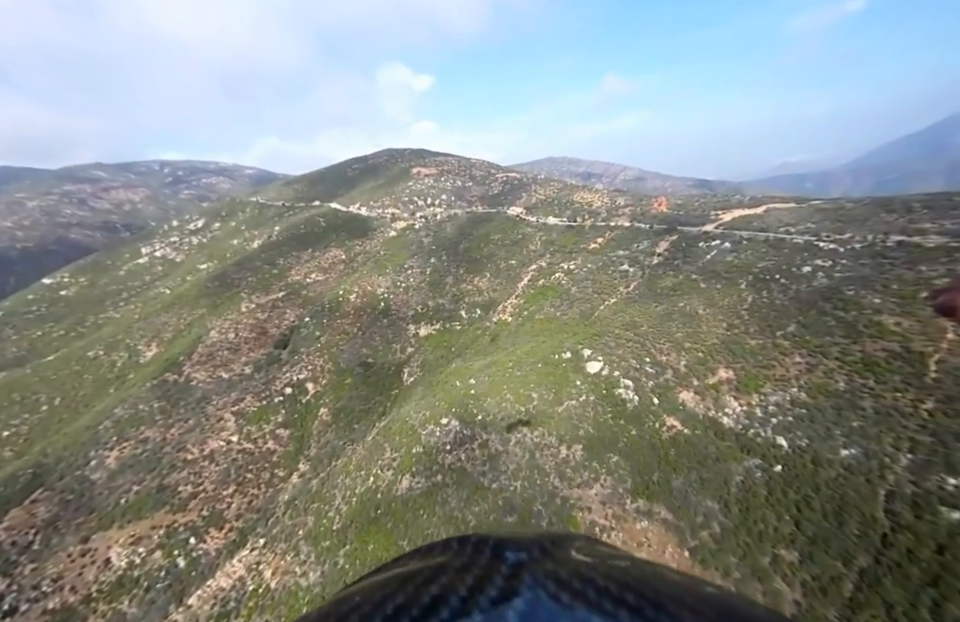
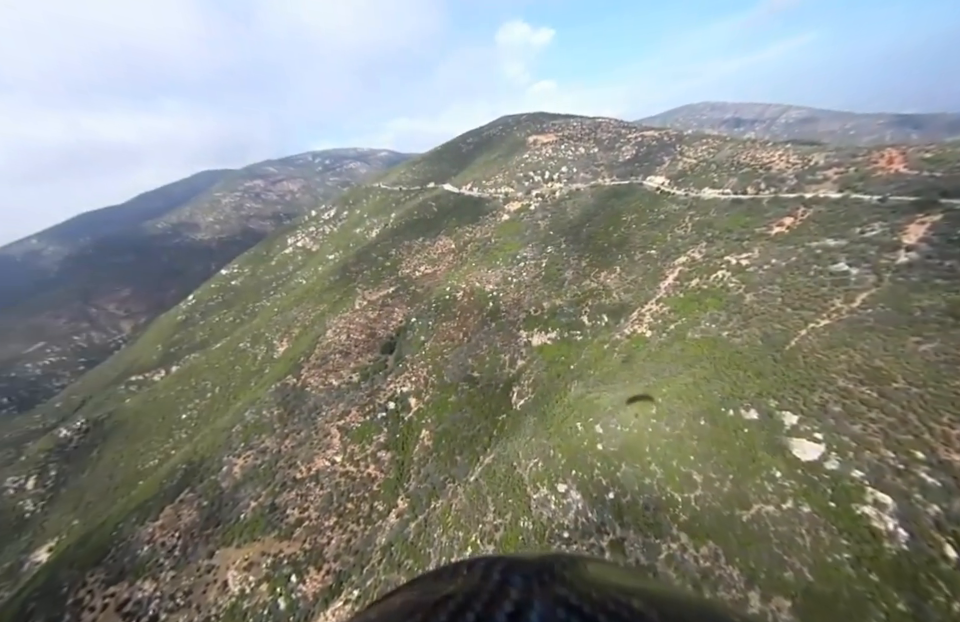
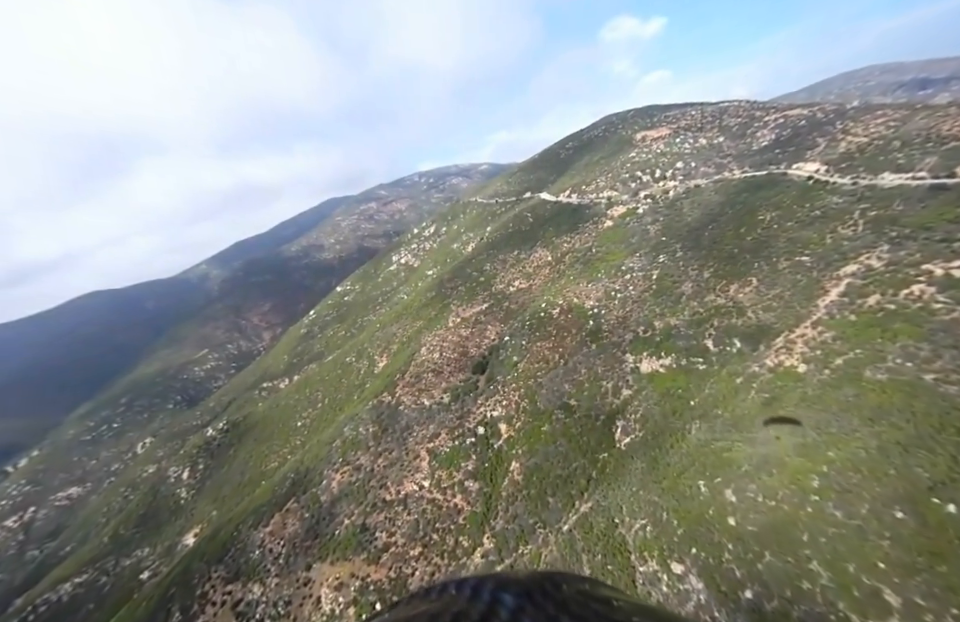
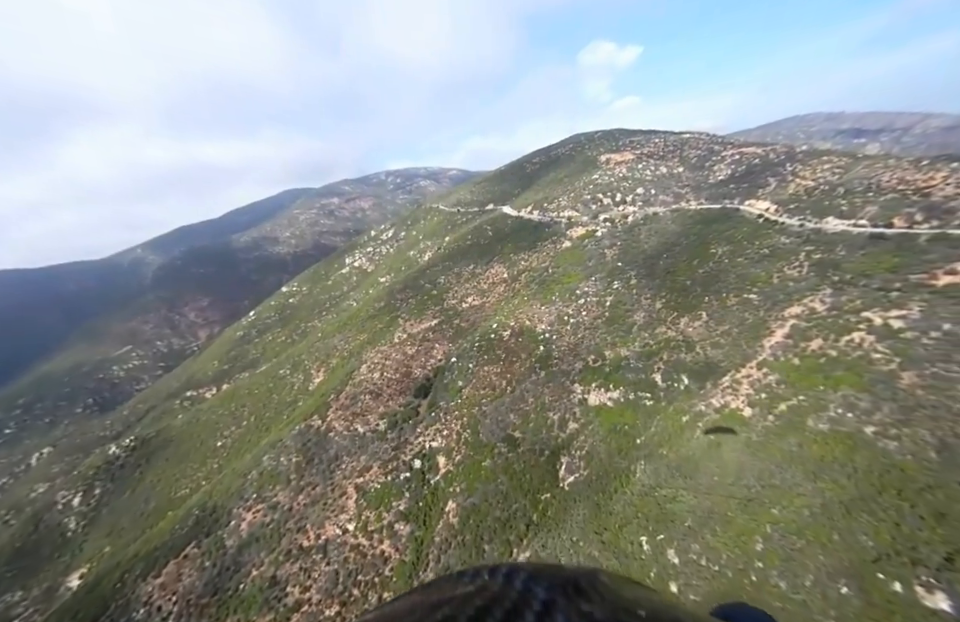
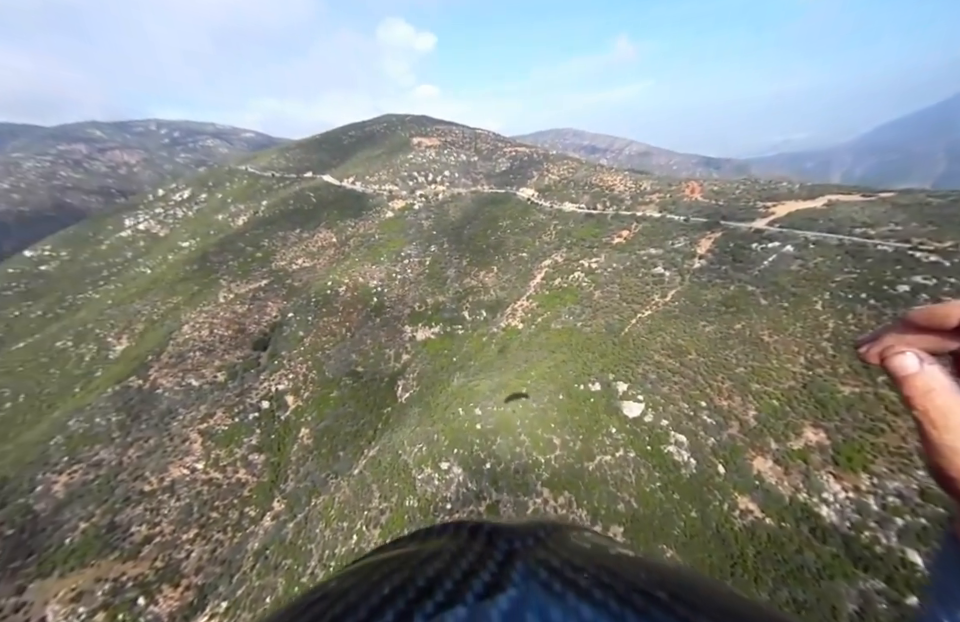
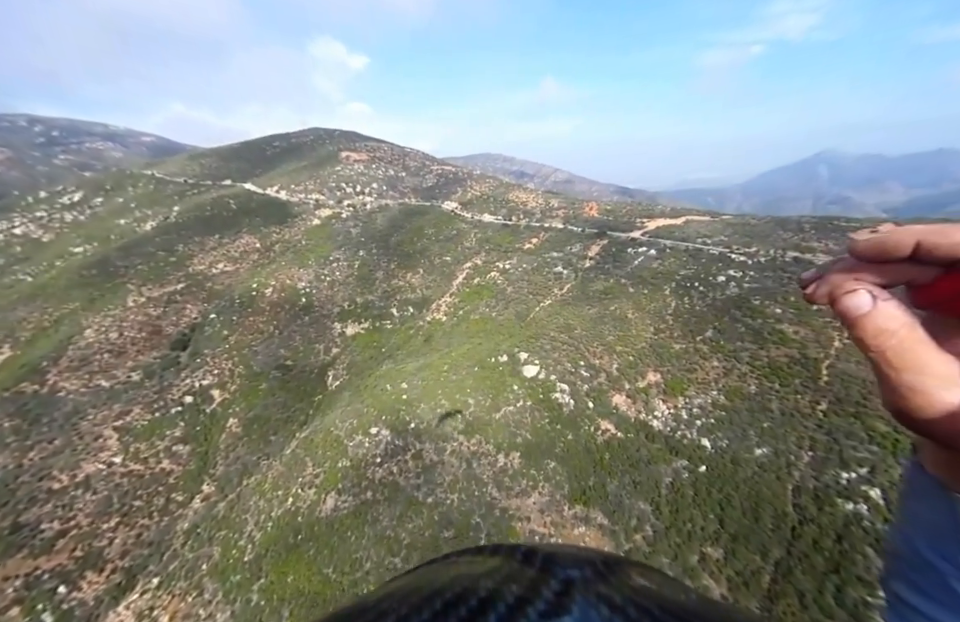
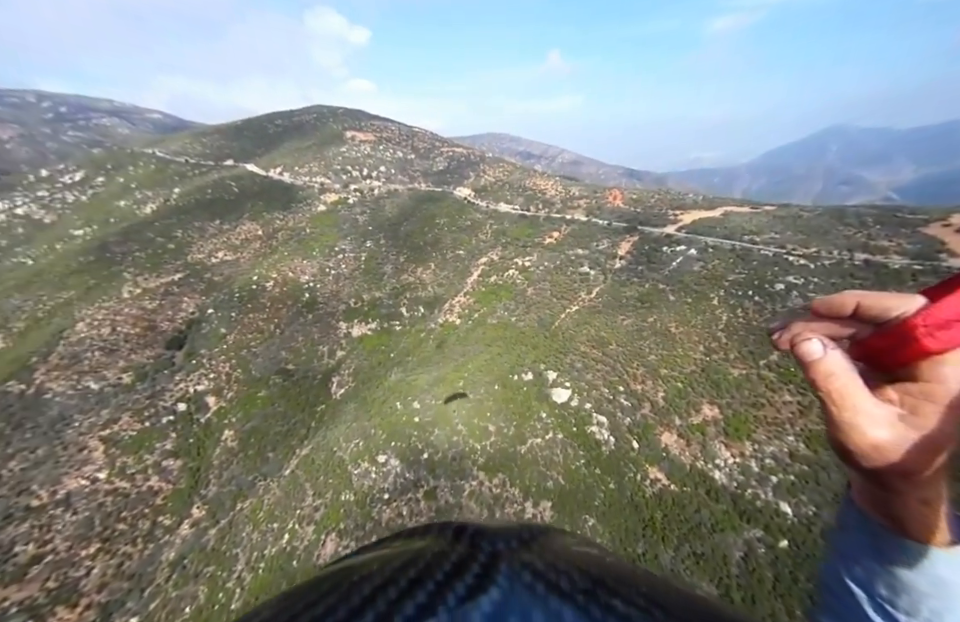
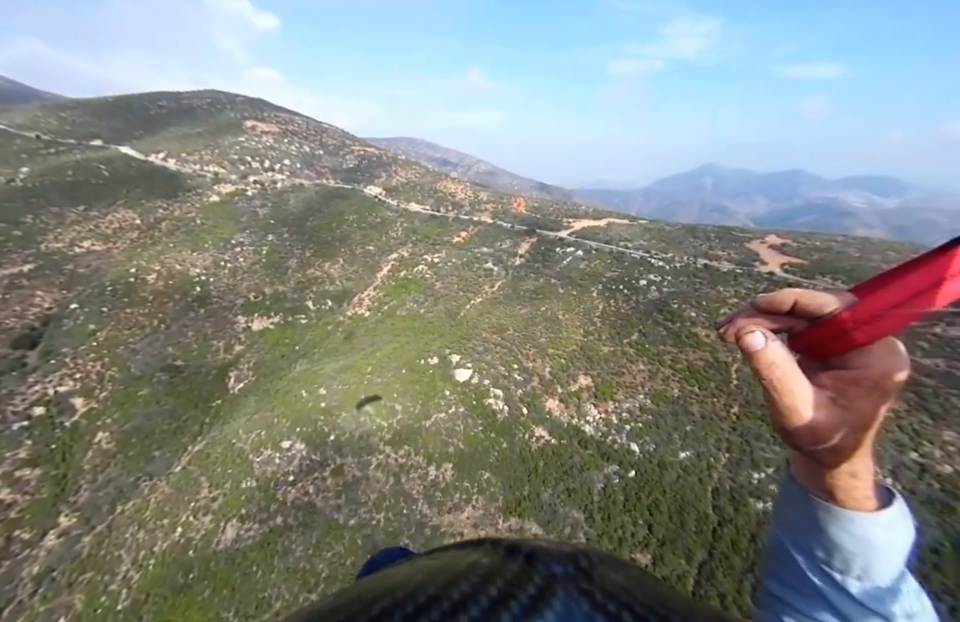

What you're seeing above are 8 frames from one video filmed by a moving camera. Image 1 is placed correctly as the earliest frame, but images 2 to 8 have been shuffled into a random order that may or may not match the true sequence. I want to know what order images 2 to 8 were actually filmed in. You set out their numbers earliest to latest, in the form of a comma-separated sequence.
6, 8, 7, 5, 2, 3, 4
